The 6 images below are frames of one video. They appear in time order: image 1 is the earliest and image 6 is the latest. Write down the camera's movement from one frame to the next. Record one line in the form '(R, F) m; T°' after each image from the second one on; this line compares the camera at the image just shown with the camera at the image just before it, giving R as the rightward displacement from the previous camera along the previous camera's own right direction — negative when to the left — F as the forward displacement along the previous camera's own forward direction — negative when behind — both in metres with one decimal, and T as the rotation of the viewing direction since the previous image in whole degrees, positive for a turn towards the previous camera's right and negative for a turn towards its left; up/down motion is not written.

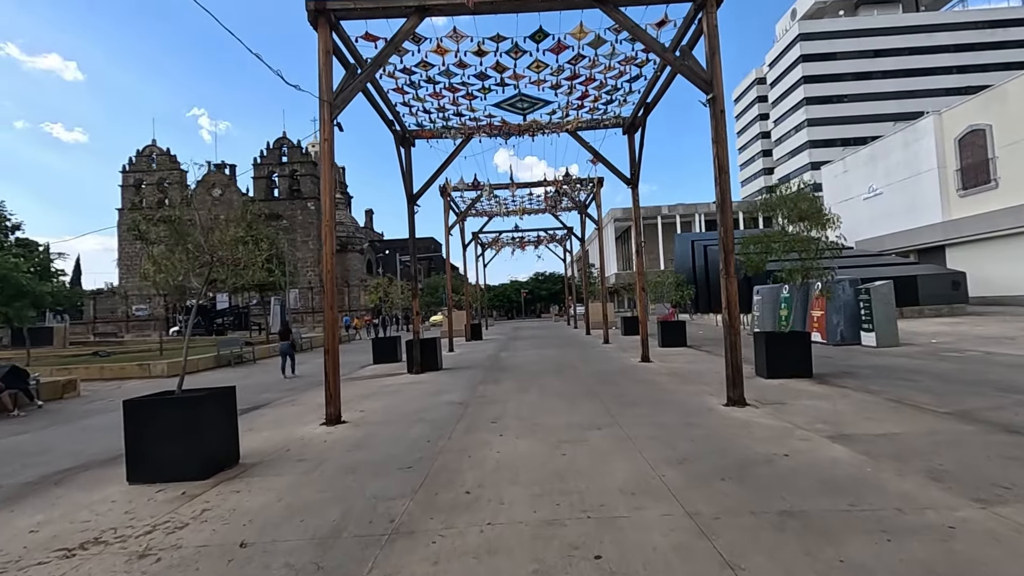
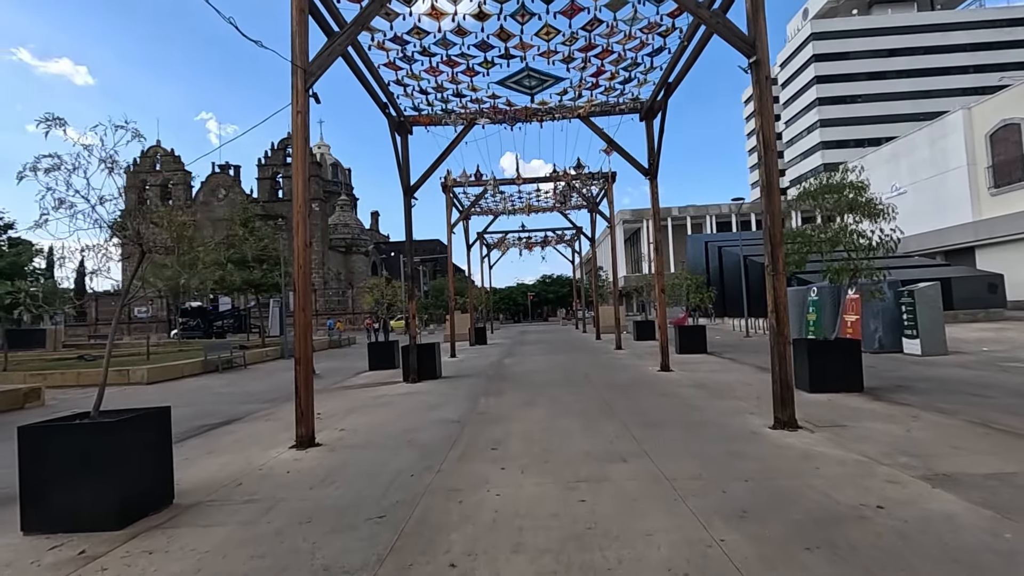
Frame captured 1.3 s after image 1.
(0.0, +1.4) m; -1°
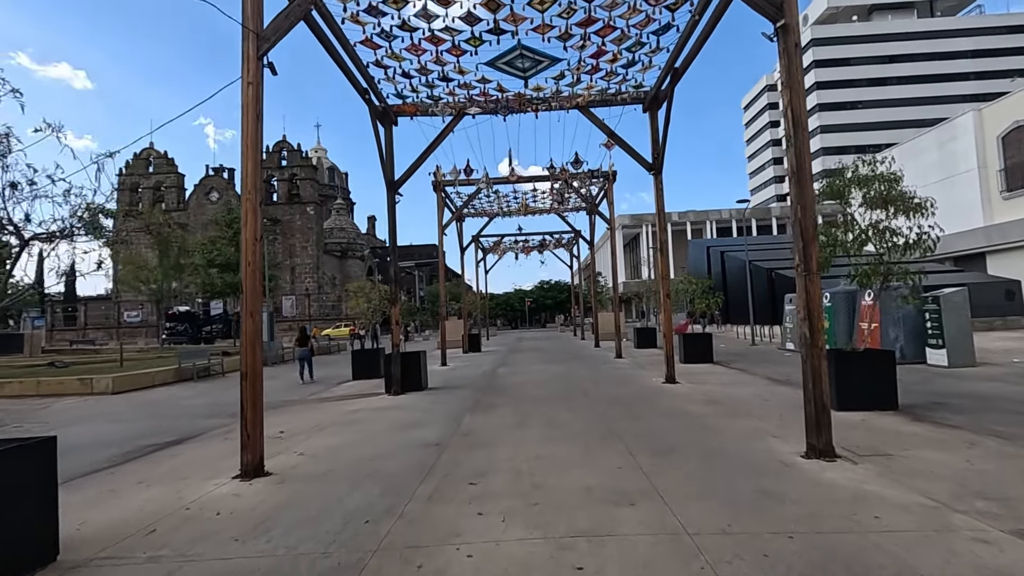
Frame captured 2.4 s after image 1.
(+0.2, +1.1) m; 0°
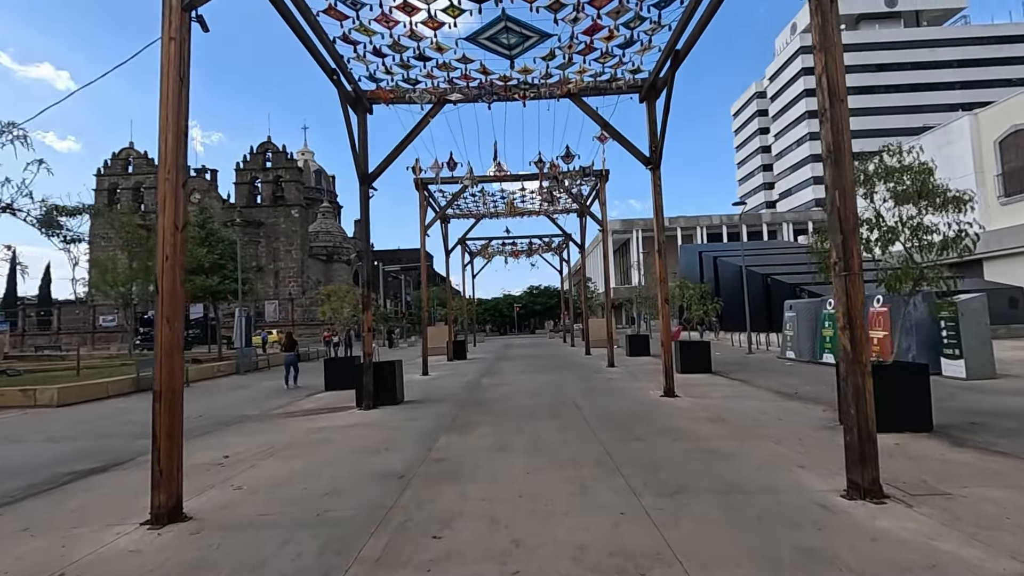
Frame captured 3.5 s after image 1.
(+0.1, +1.2) m; +1°
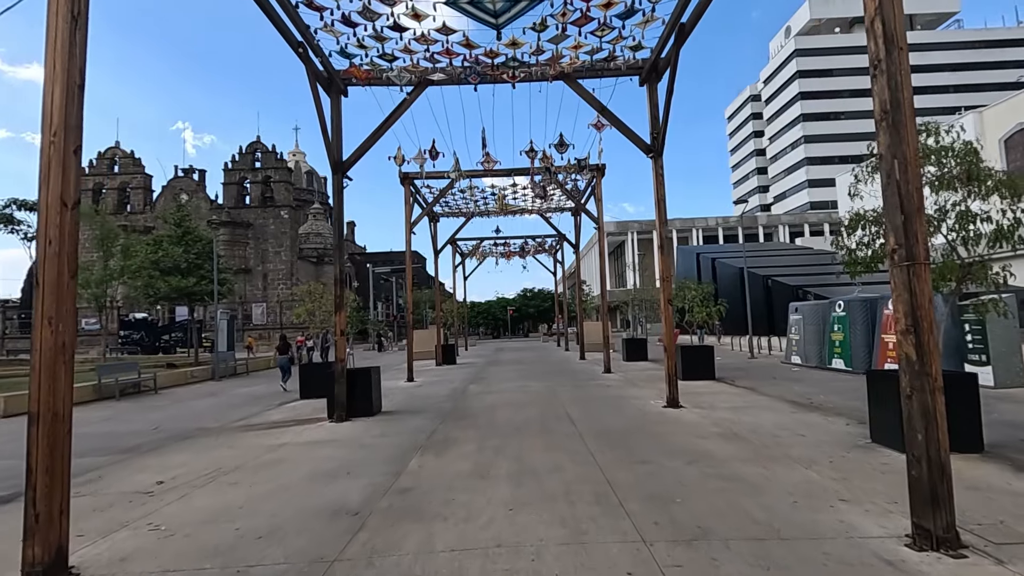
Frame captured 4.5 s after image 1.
(+0.1, +1.1) m; +1°
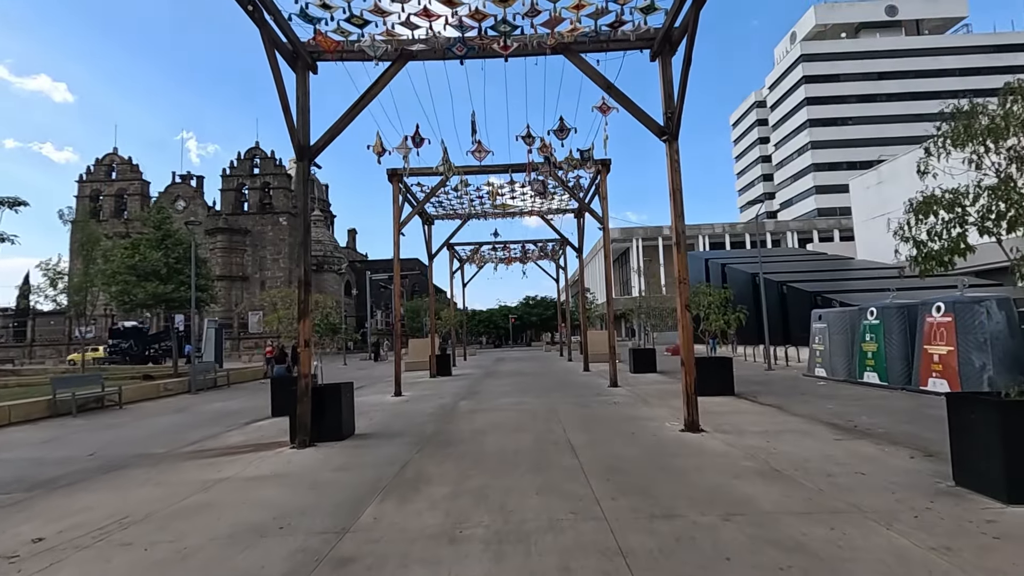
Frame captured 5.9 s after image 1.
(+0.2, +1.5) m; 0°
